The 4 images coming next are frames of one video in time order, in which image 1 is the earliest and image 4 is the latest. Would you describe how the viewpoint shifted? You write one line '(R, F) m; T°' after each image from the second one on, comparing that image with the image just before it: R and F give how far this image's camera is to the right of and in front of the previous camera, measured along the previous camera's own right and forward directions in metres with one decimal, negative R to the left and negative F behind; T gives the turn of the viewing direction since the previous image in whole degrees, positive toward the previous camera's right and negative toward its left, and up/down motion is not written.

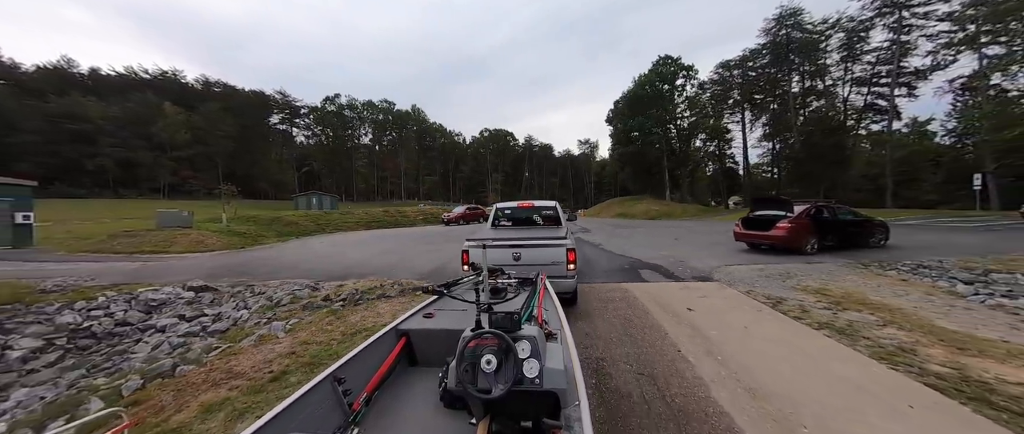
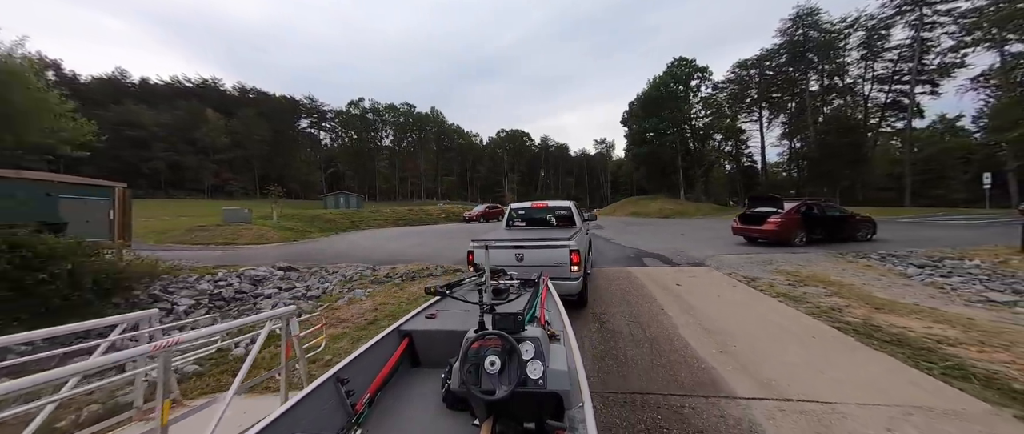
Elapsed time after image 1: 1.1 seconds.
(-0.2, -1.6) m; -3°
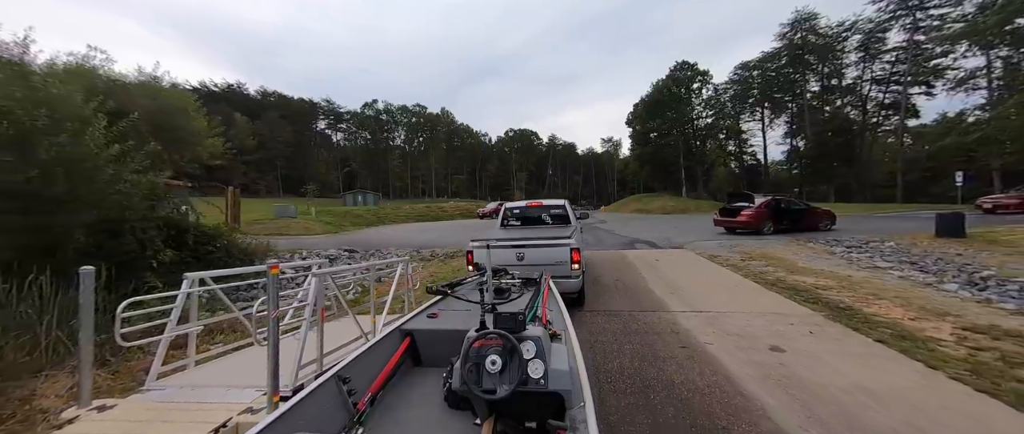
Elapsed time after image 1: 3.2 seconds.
(-0.3, -2.4) m; -1°
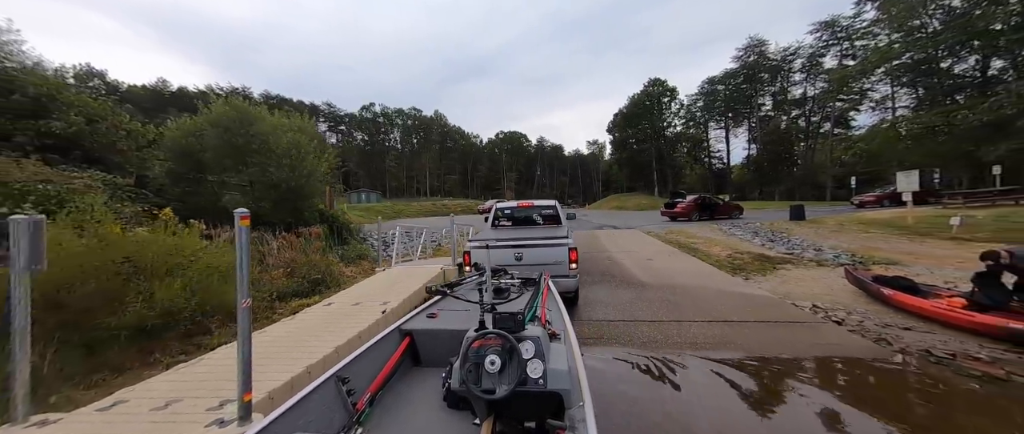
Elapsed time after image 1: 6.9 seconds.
(-1.0, -5.4) m; +2°
